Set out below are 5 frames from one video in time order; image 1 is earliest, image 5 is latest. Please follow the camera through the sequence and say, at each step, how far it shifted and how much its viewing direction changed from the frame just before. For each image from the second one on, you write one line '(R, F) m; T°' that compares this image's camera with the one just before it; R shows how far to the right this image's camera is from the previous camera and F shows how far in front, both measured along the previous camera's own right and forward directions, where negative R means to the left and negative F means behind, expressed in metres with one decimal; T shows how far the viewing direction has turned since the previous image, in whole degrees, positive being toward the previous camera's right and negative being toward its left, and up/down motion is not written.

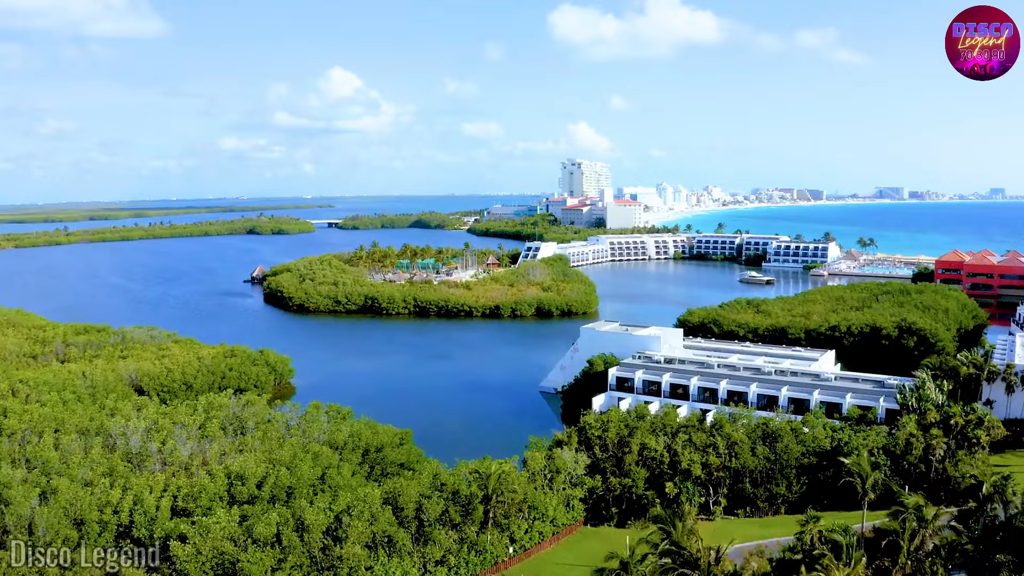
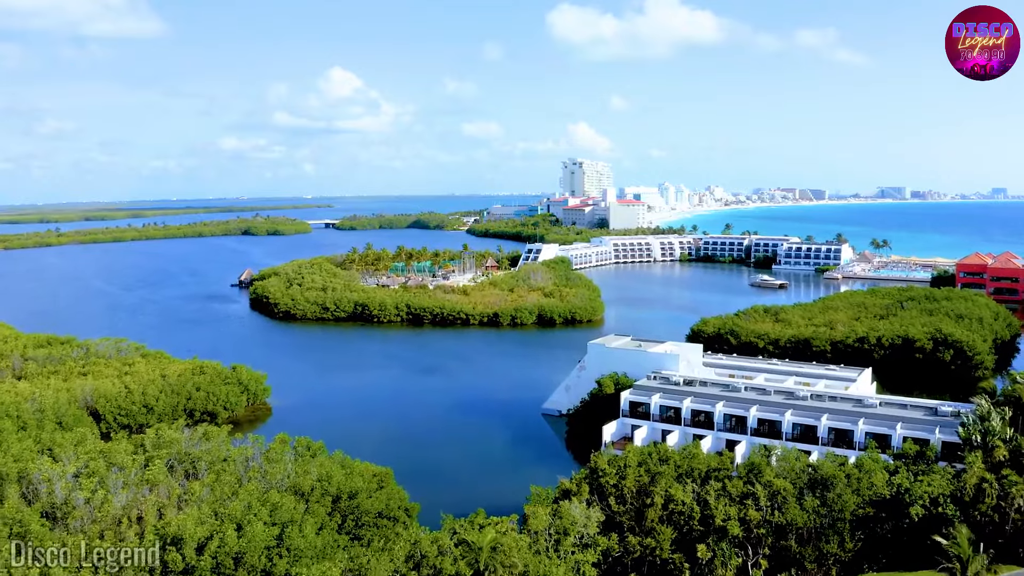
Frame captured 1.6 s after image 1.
(0.0, +2.3) m; 0°
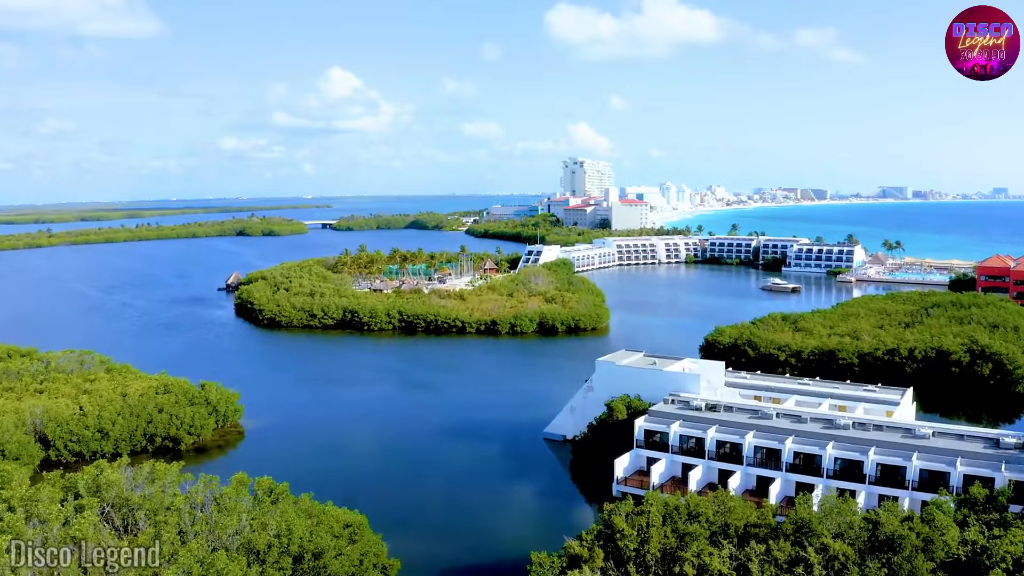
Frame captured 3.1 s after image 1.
(0.0, +2.1) m; 0°
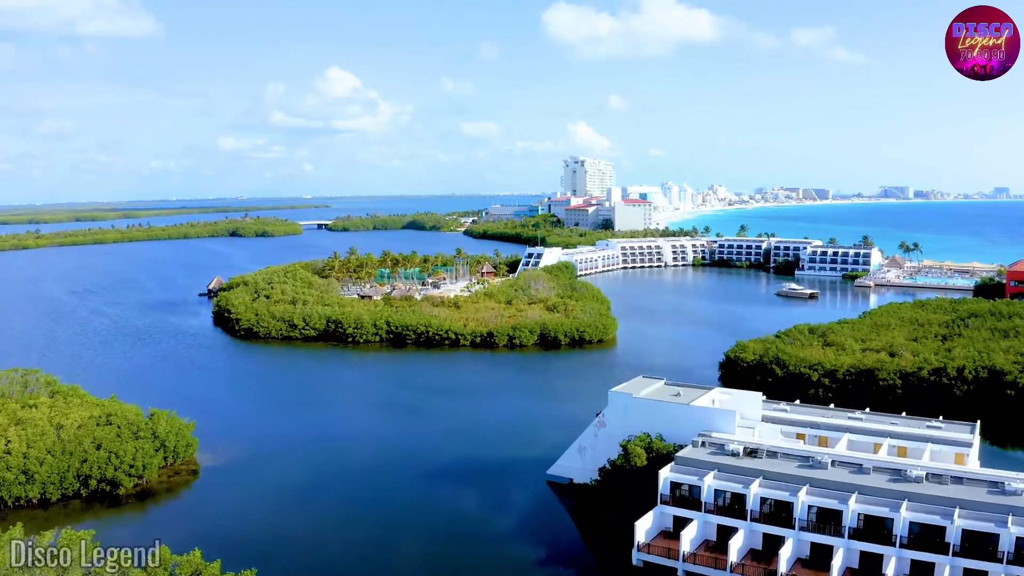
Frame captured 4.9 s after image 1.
(+0.1, +2.6) m; 0°
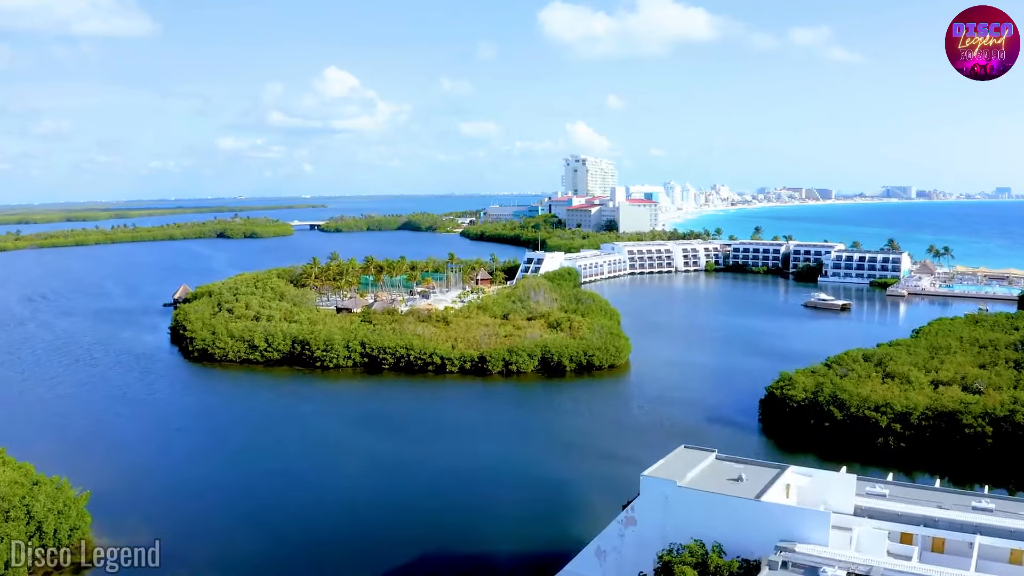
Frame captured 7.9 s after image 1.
(+0.1, +4.0) m; 0°
